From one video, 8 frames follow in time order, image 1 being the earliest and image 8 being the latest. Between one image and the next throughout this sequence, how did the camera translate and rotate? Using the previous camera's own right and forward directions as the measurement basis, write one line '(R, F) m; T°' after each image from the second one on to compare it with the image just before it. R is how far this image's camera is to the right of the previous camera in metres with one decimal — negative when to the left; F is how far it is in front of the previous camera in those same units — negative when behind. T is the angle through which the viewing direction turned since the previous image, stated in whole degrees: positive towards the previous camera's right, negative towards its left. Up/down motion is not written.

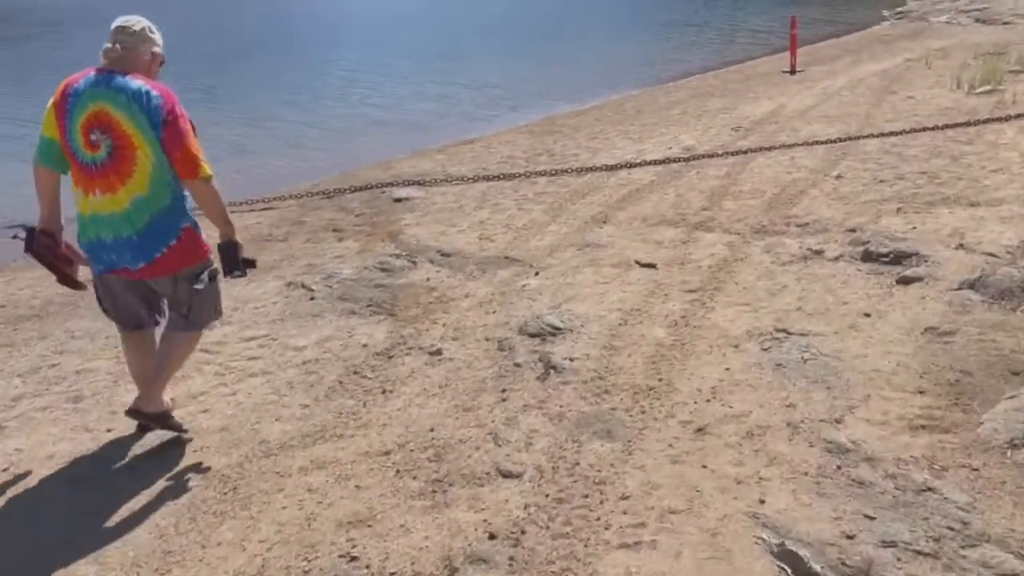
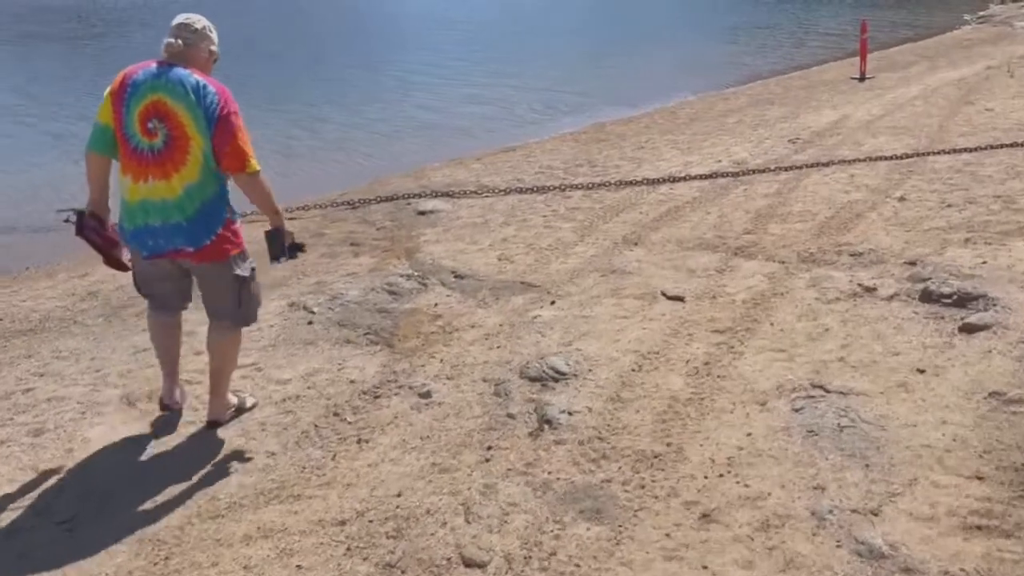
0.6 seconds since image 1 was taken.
(+0.3, +0.6) m; -4°
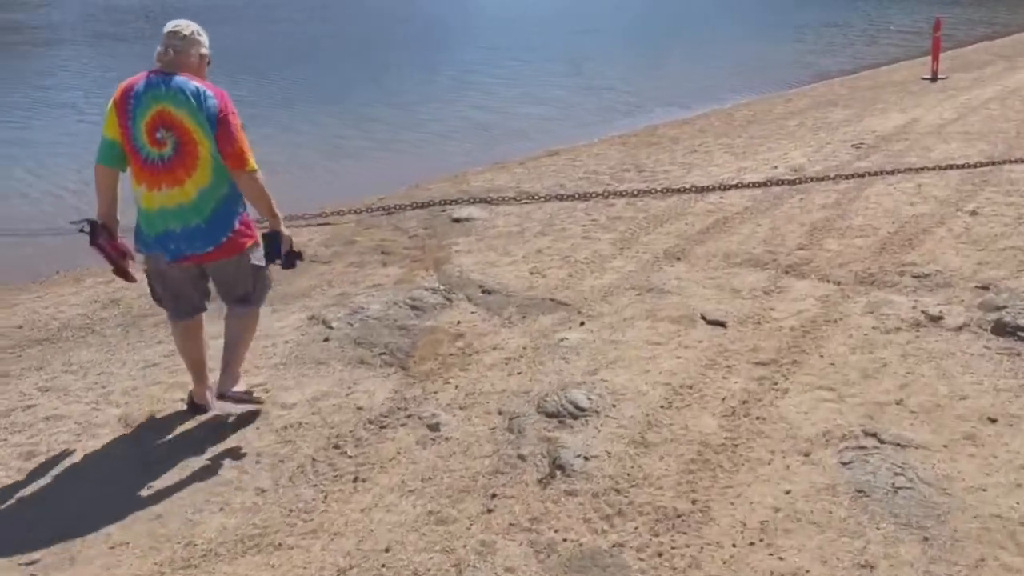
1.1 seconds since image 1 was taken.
(+0.2, +0.4) m; -4°
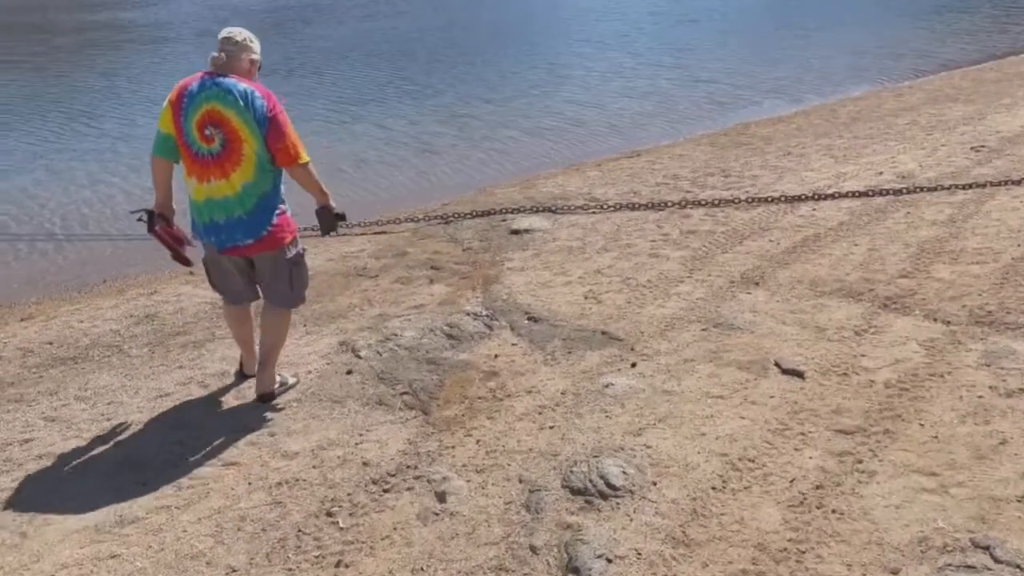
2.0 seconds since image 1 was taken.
(+0.3, +0.7) m; -7°
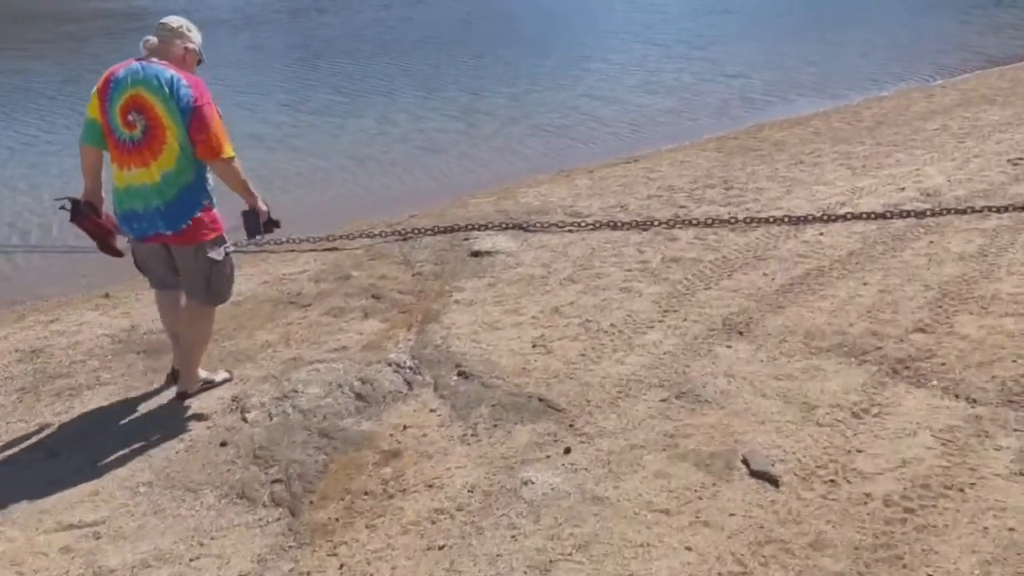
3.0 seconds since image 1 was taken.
(+0.6, +1.0) m; -2°
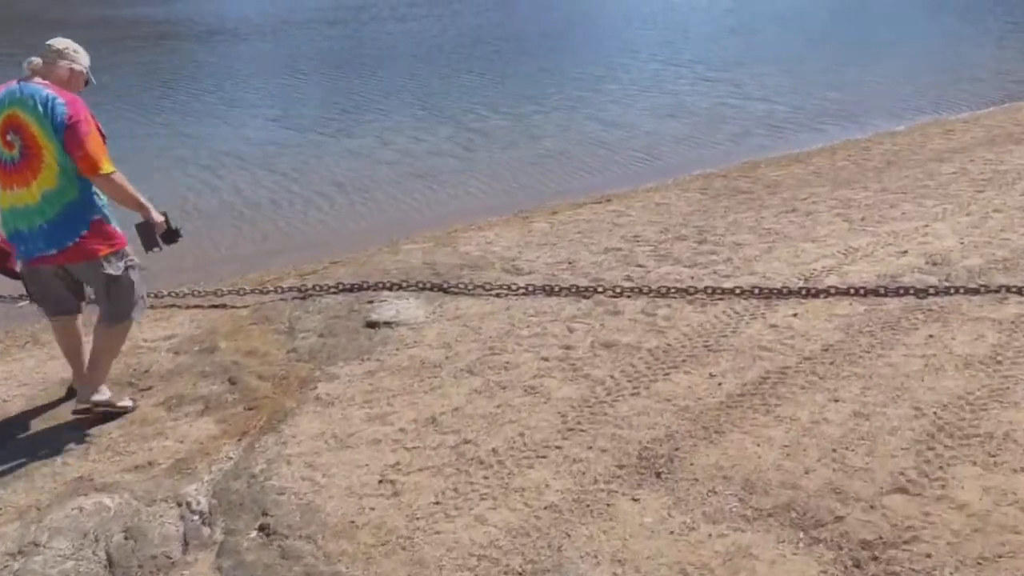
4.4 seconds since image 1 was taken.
(+0.8, +1.3) m; -1°
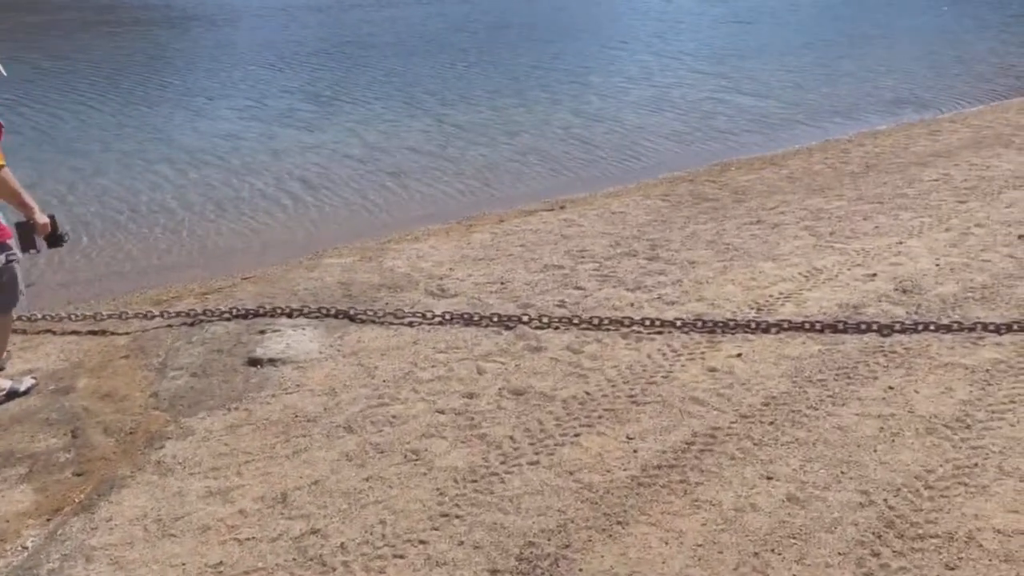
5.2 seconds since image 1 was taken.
(+0.6, +0.8) m; 0°
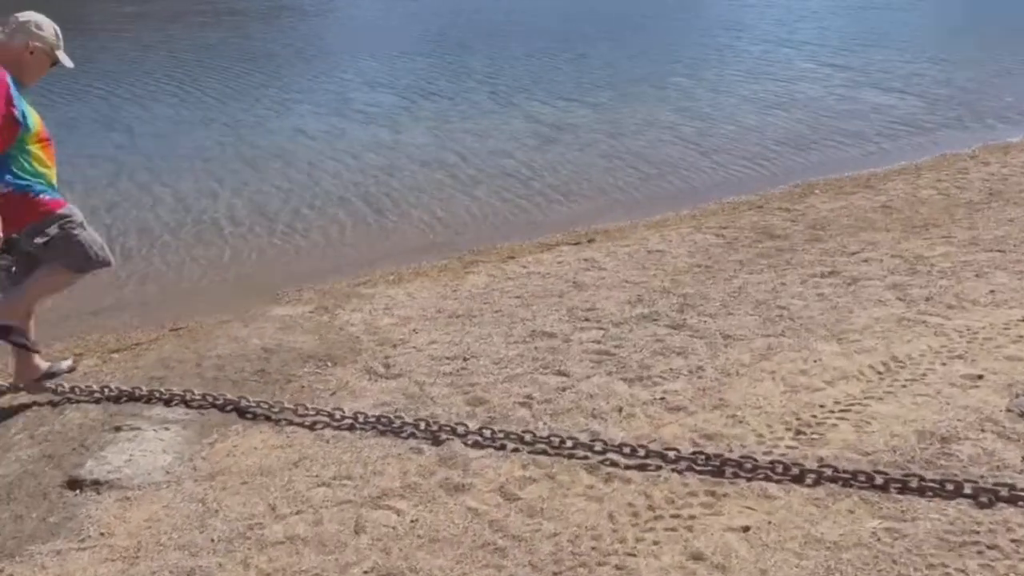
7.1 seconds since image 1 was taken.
(+0.8, +1.7) m; -7°
